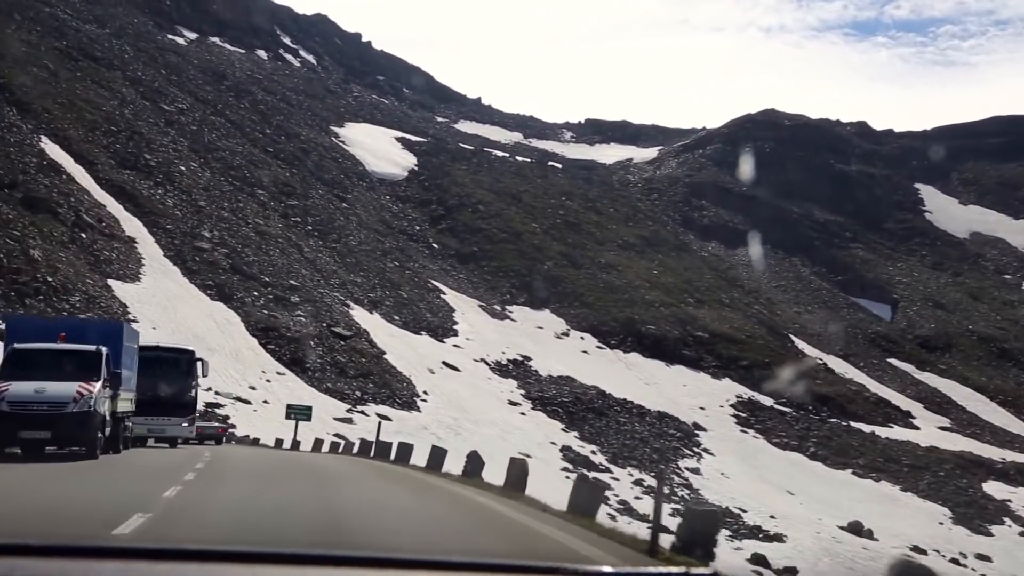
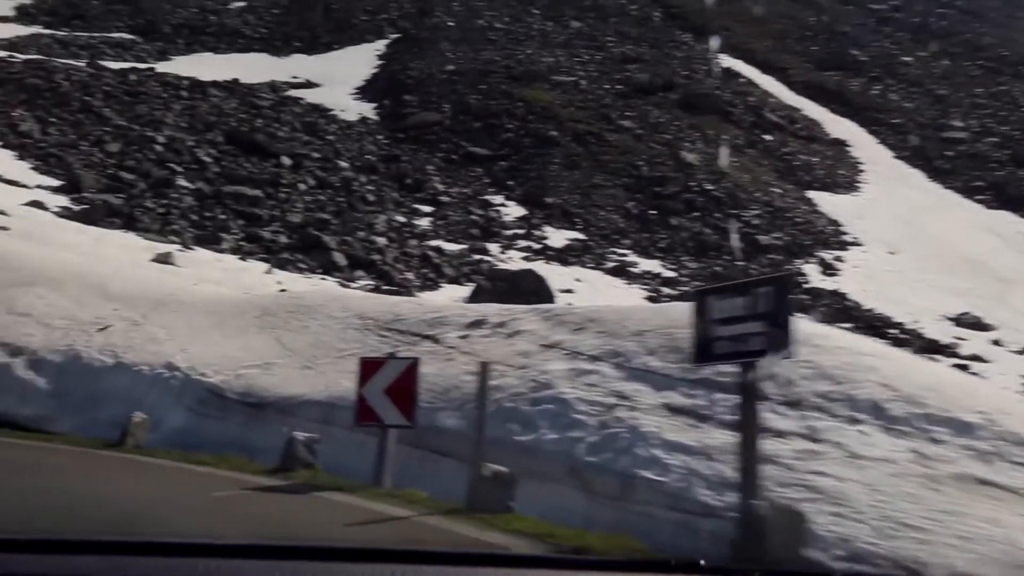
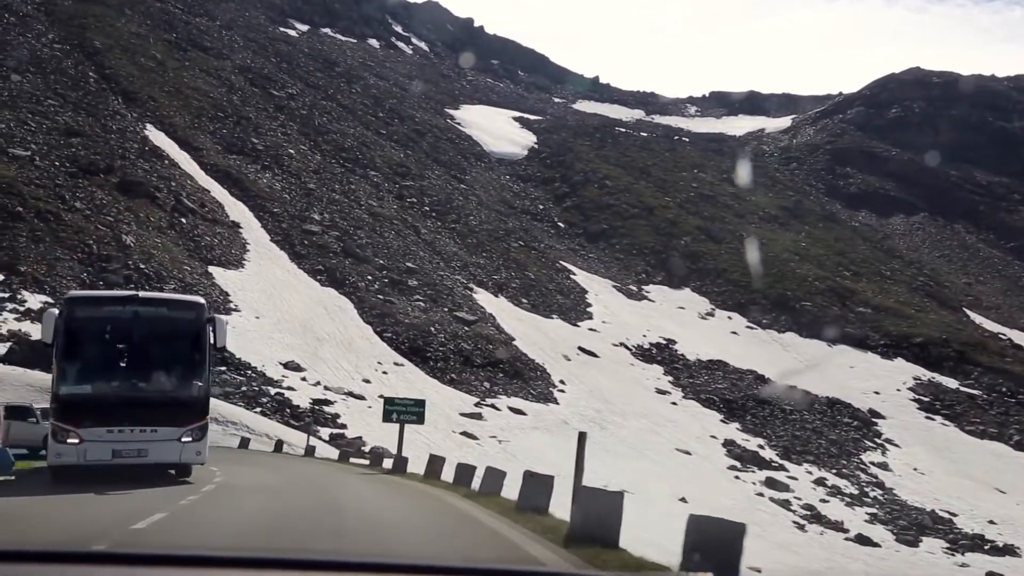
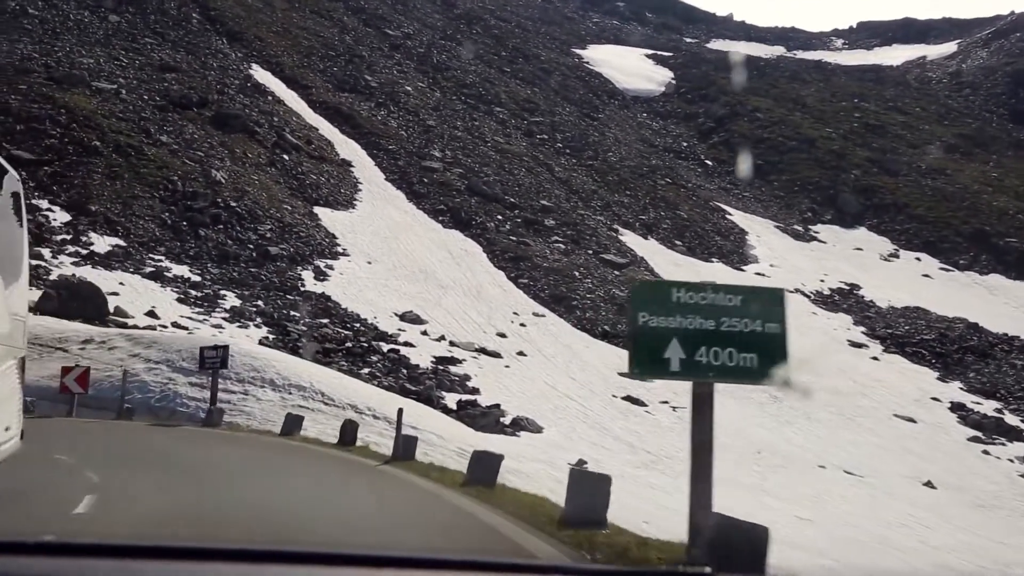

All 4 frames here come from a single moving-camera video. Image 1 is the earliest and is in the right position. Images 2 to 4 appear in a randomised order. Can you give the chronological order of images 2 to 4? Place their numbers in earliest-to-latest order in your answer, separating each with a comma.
3, 4, 2
